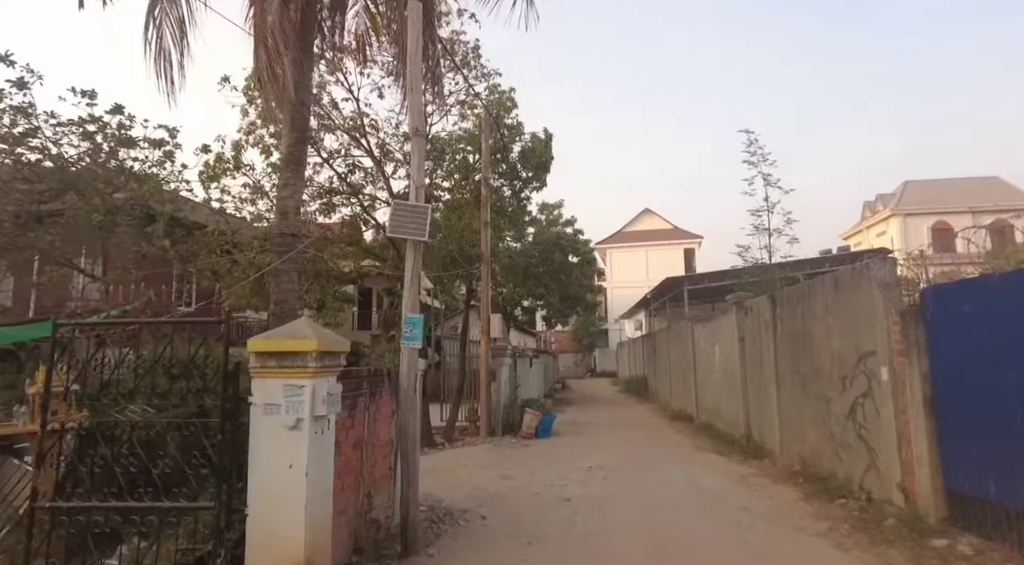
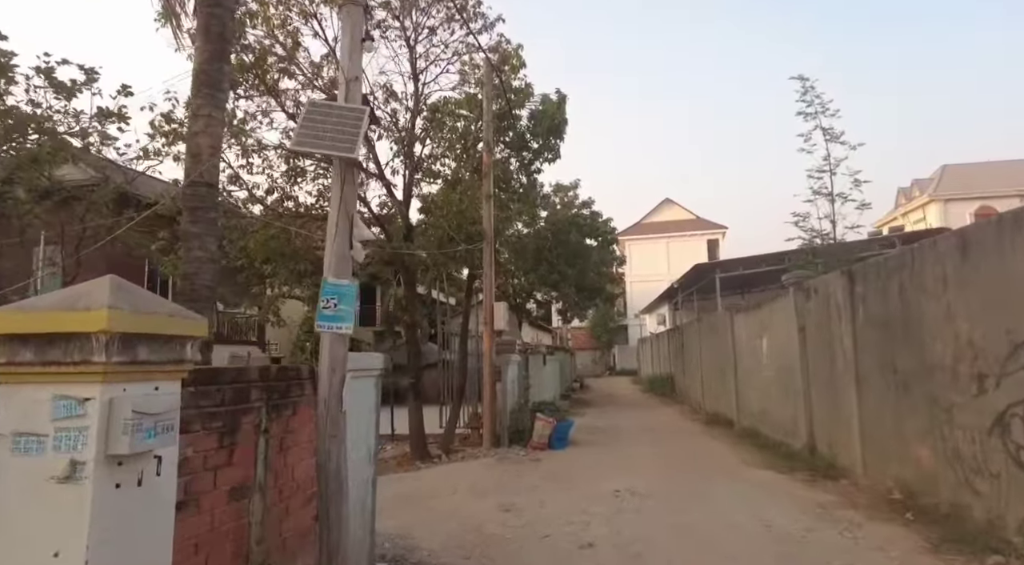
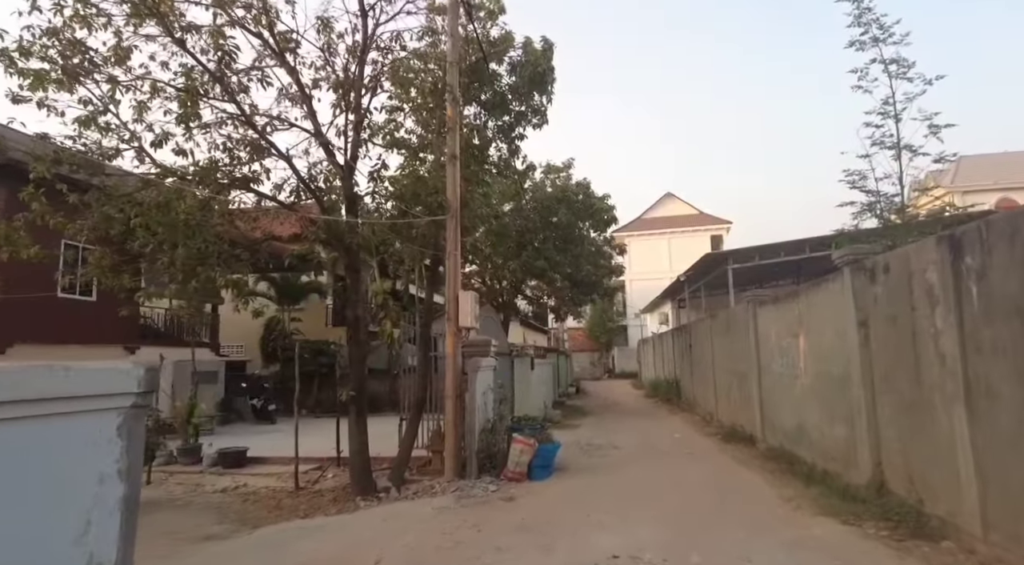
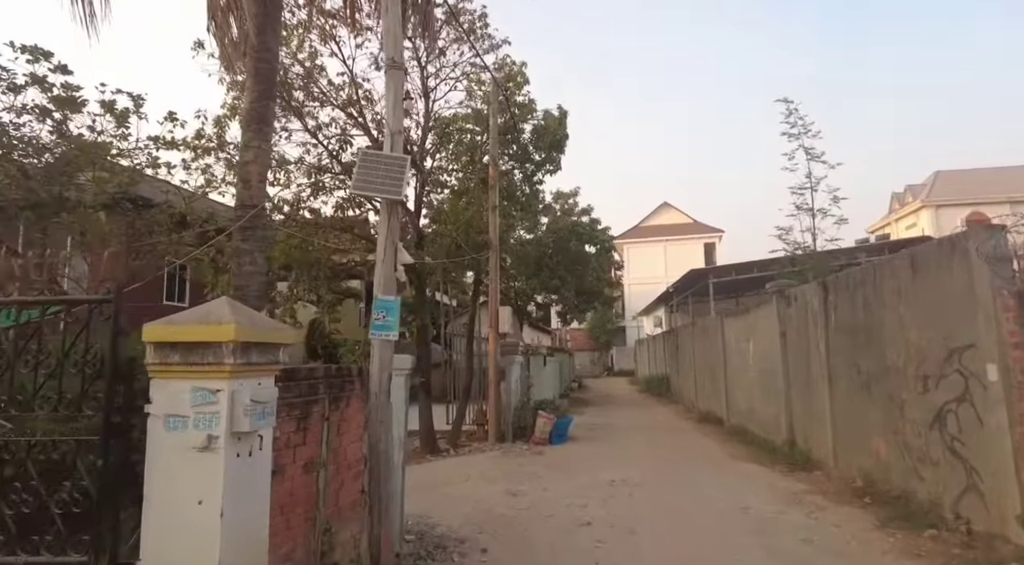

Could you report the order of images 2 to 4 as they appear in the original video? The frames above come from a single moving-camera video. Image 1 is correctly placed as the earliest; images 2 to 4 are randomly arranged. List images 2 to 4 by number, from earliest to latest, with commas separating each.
4, 2, 3
